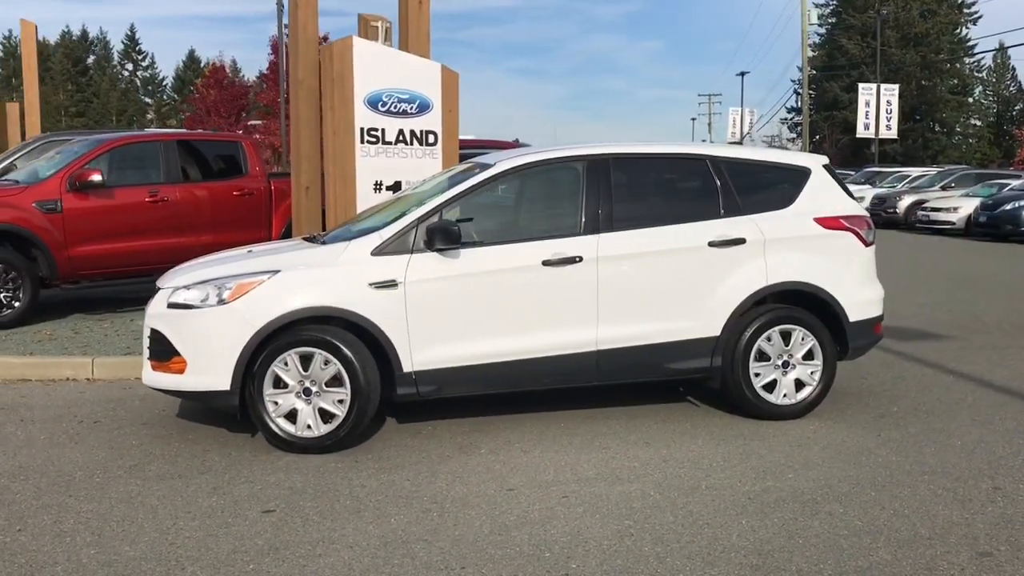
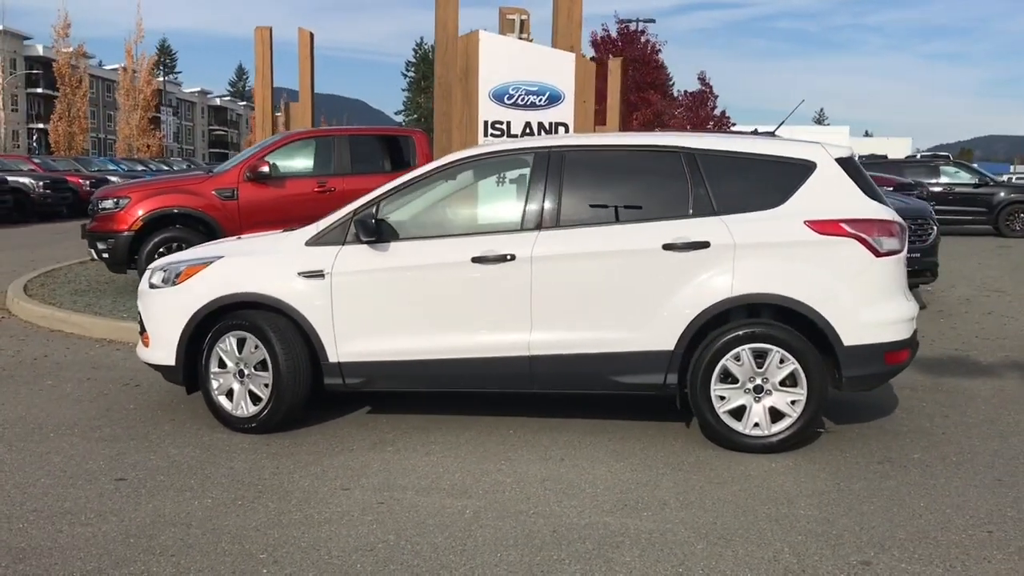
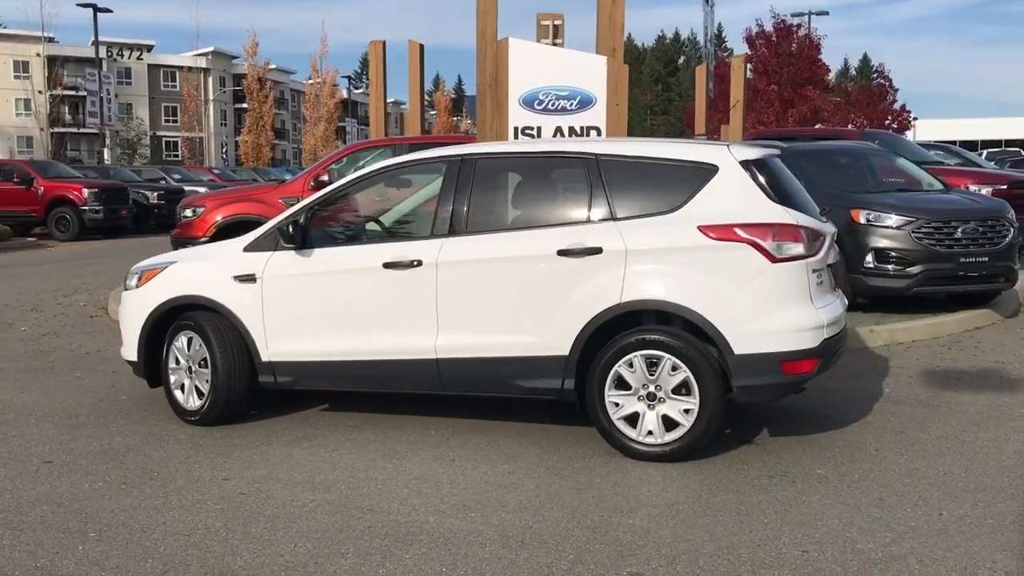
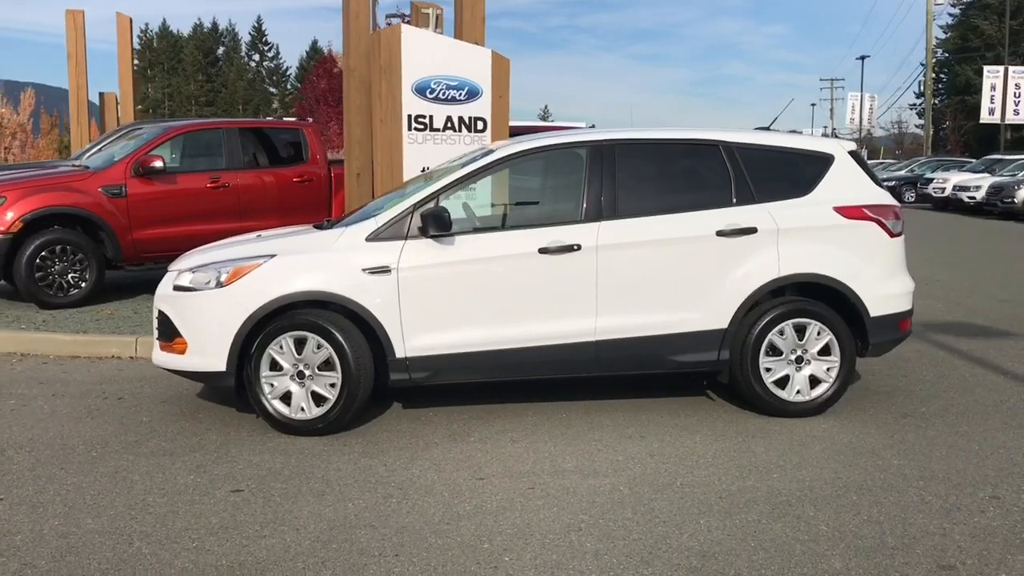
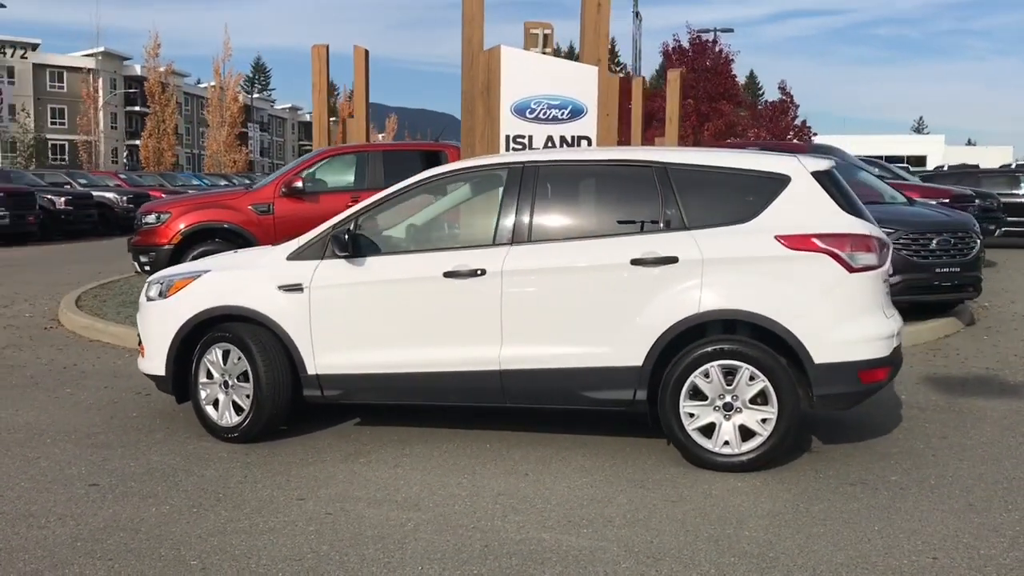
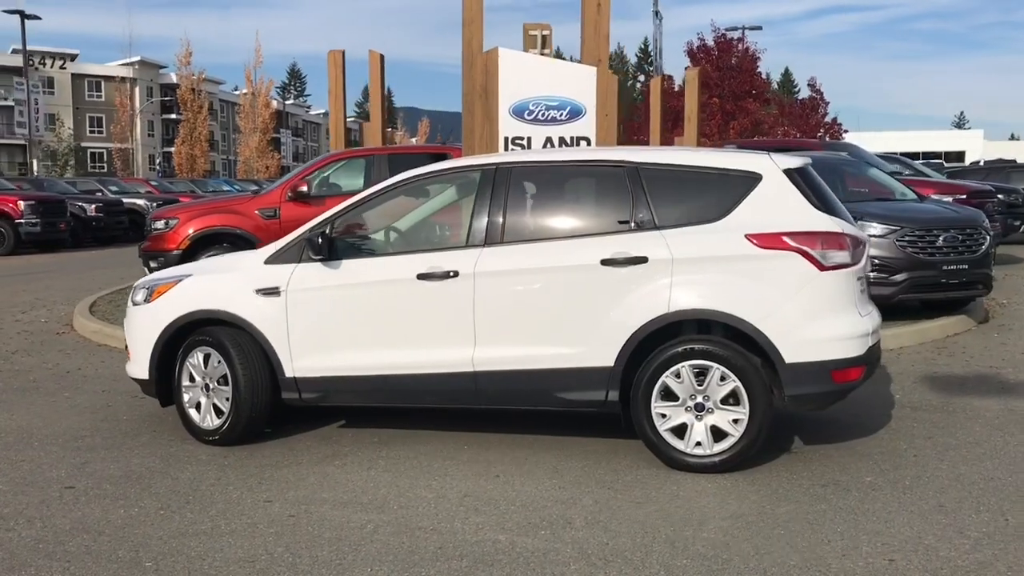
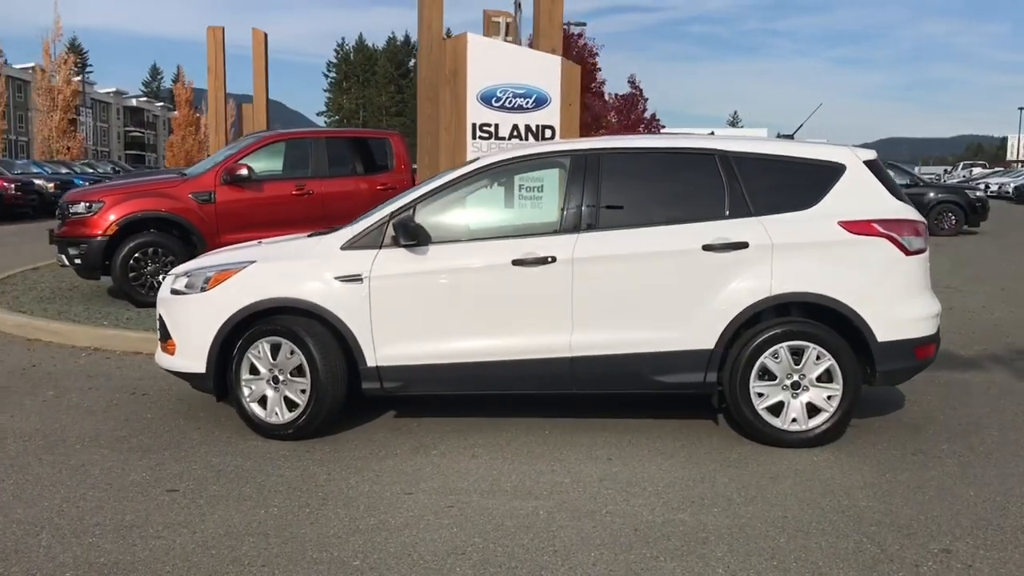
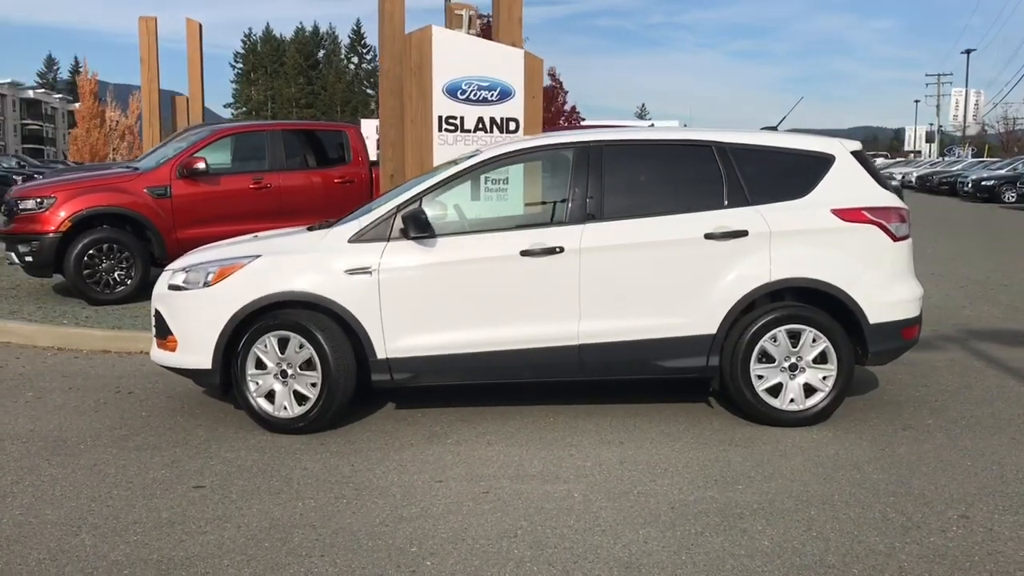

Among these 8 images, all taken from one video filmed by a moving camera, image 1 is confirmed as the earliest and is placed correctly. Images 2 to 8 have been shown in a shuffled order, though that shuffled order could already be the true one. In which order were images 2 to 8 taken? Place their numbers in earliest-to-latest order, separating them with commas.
4, 8, 7, 2, 5, 6, 3
